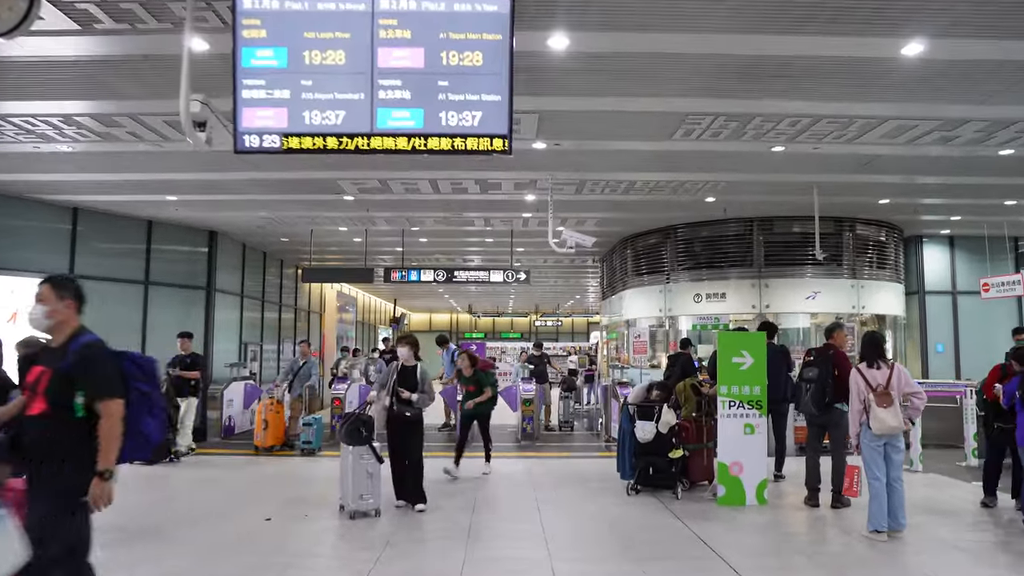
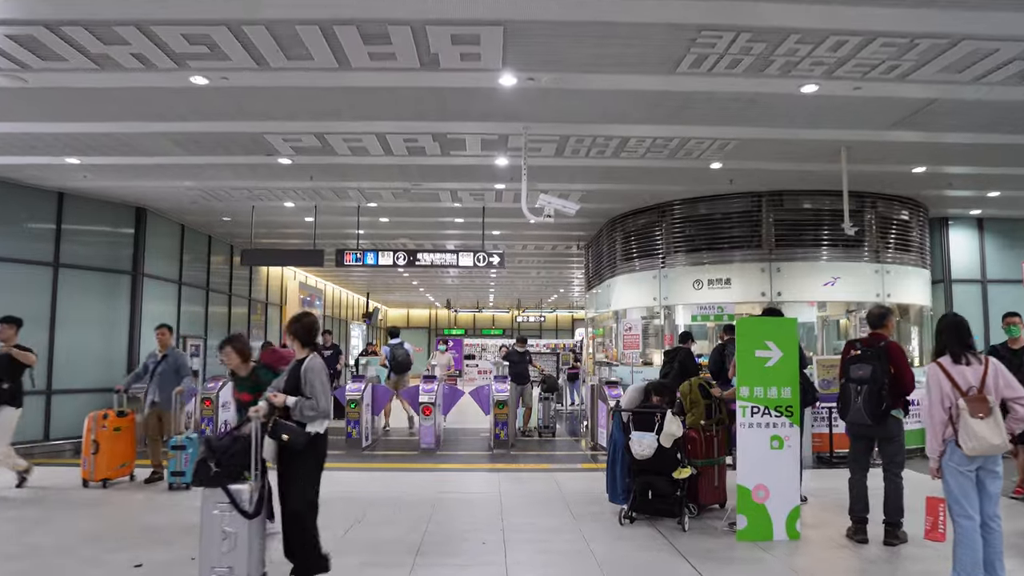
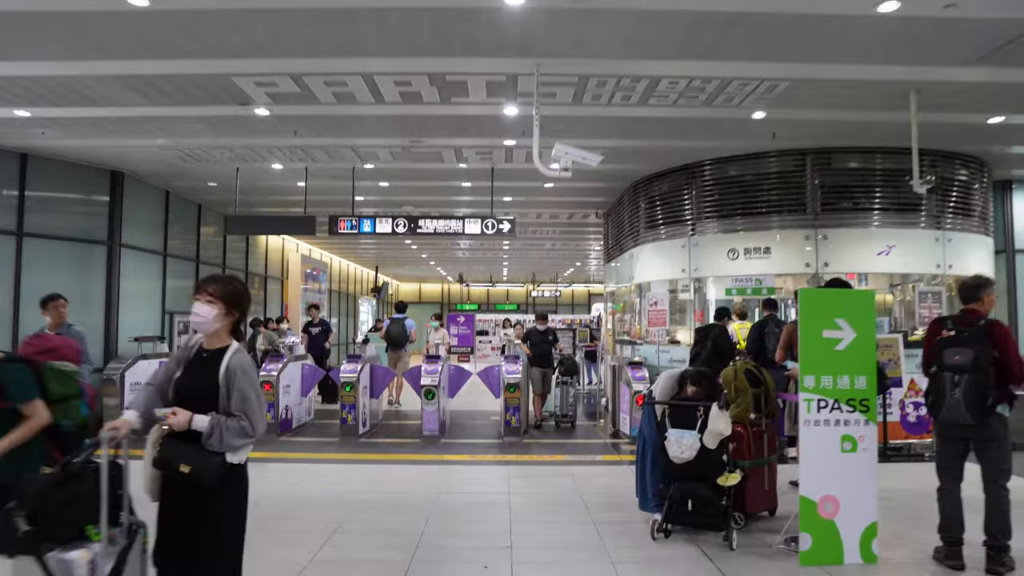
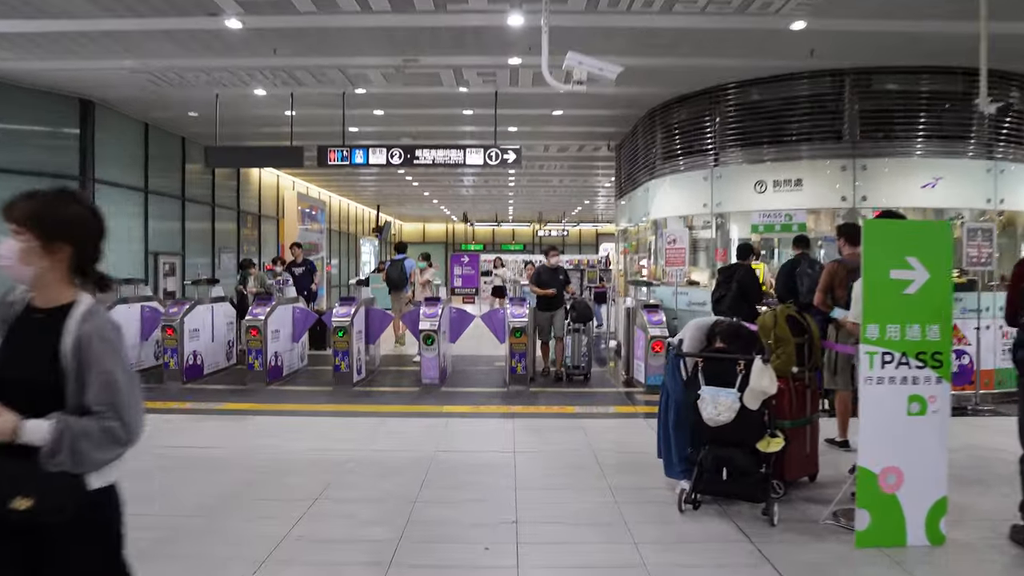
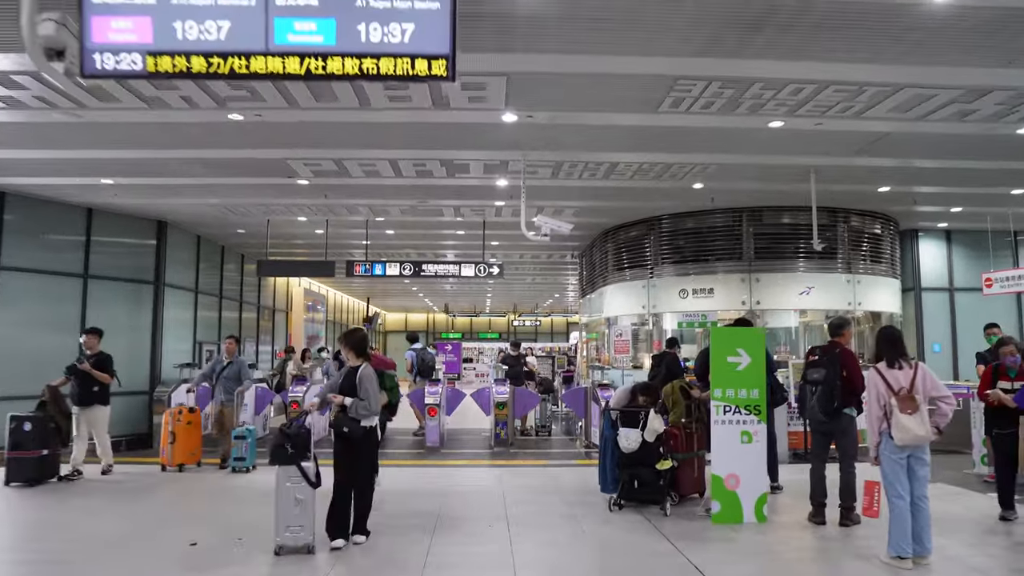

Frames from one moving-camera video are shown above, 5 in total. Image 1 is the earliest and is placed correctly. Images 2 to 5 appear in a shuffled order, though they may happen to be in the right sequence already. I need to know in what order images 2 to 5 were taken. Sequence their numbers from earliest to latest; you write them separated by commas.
5, 2, 3, 4
